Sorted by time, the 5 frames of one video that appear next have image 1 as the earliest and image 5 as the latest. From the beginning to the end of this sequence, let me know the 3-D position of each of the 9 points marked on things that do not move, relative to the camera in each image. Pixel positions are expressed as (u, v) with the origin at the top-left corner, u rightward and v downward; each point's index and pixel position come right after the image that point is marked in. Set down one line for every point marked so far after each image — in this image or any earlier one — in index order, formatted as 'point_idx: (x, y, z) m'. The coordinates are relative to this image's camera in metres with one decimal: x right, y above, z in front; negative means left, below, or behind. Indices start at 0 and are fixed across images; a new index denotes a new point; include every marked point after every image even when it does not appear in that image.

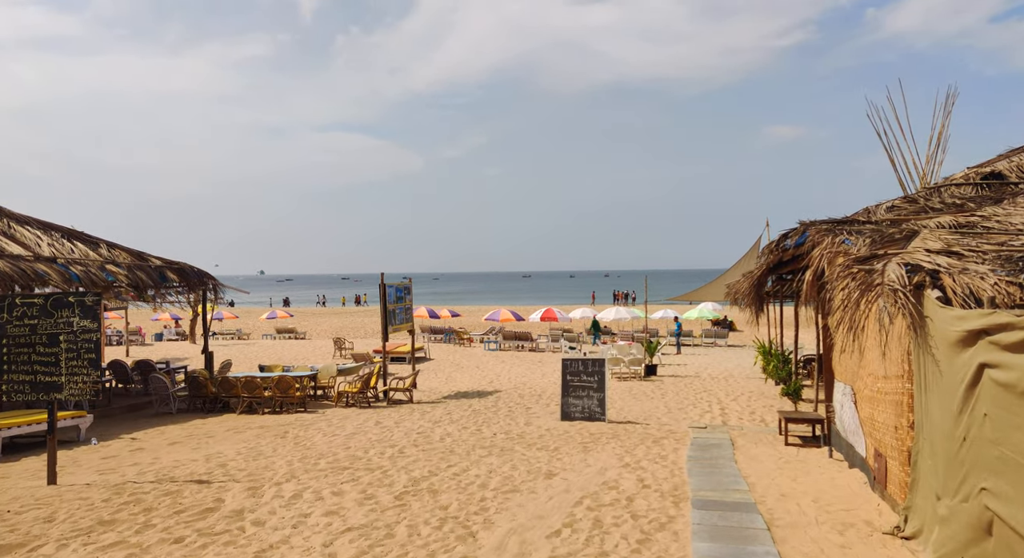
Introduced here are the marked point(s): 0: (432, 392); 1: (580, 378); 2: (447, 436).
0: (-1.7, -2.4, +17.3) m
1: (+1.1, -1.5, +12.3) m
2: (-0.9, -2.1, +10.6) m
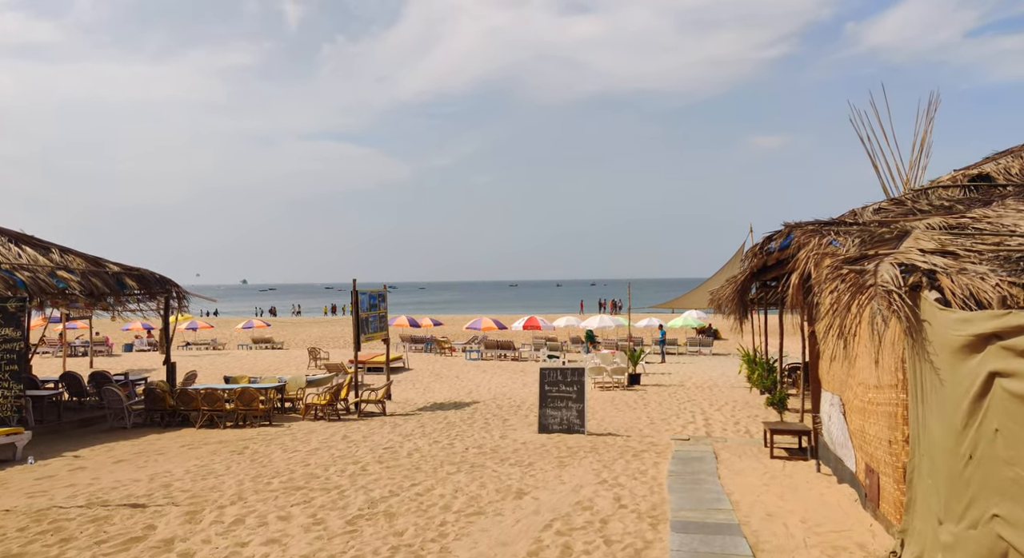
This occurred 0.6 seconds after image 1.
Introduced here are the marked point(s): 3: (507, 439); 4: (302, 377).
0: (-2.2, -2.6, +16.7) m
1: (+0.7, -1.6, +11.7) m
2: (-1.2, -2.2, +10.0) m
3: (-0.1, -2.2, +11.0) m
4: (-3.9, -1.8, +15.0) m
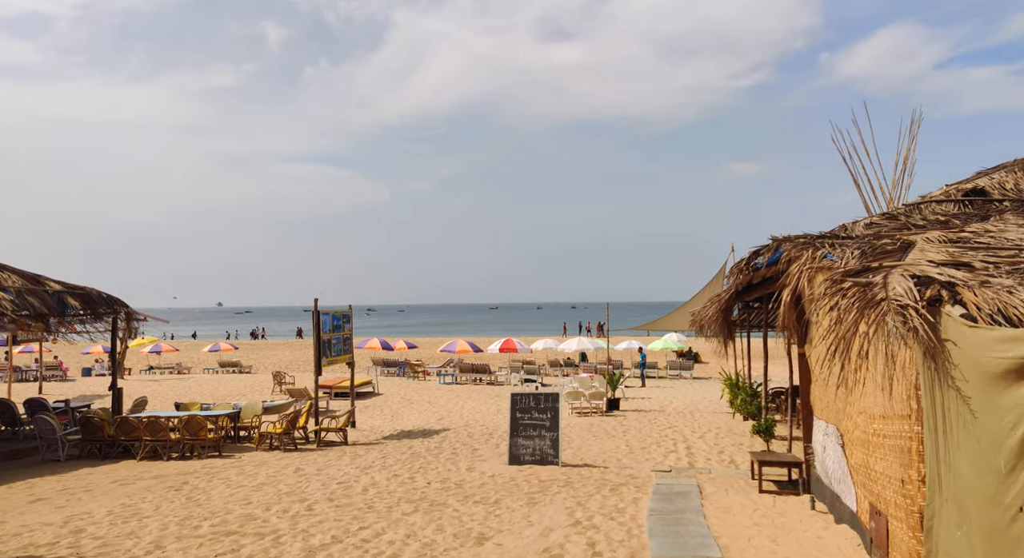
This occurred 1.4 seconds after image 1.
0: (-2.7, -3.0, +15.7) m
1: (+0.3, -1.8, +10.9) m
2: (-1.6, -2.4, +9.1) m
3: (-0.5, -2.4, +10.1) m
4: (-4.4, -2.2, +14.0) m
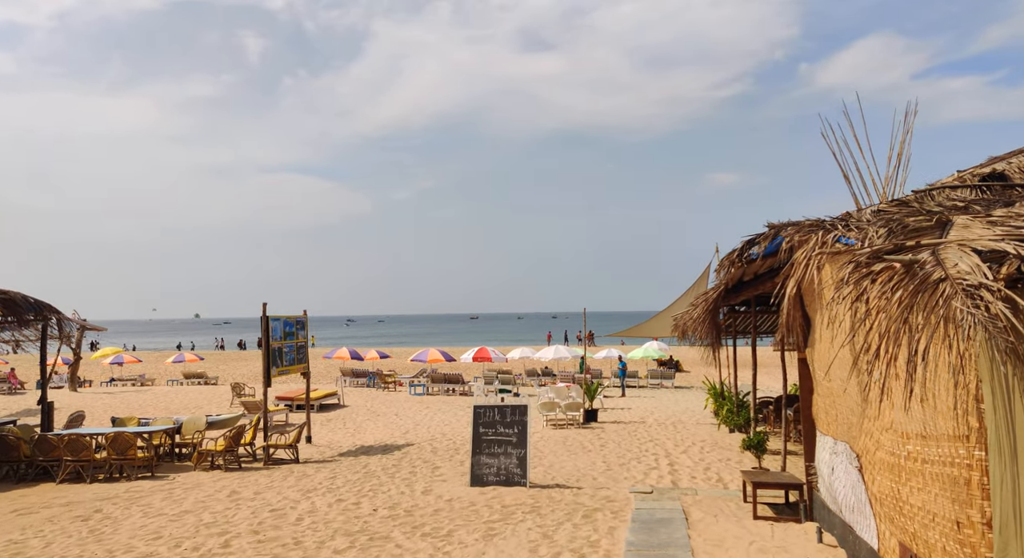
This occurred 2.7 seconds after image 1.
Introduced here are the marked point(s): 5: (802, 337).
0: (-3.3, -3.0, +14.5) m
1: (-0.2, -1.8, +9.7) m
2: (-2.0, -2.3, +7.9) m
3: (-0.9, -2.4, +8.9) m
4: (-4.9, -2.2, +12.8) m
5: (+2.4, -0.5, +6.8) m
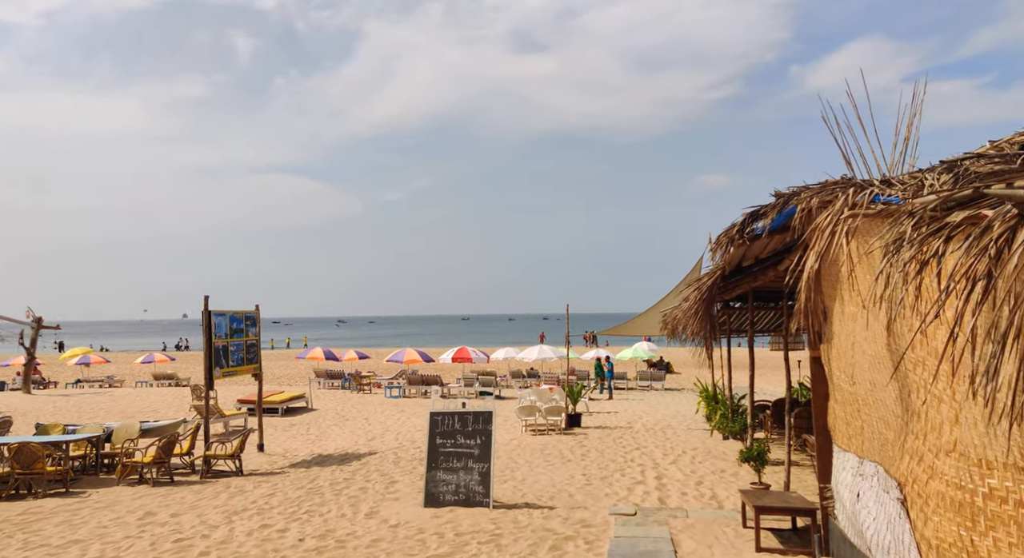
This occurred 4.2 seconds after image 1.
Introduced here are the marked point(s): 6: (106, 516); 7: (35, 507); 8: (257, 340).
0: (-3.7, -2.9, +13.1) m
1: (-0.6, -1.7, +8.4) m
2: (-2.4, -2.2, +6.5) m
3: (-1.3, -2.3, +7.6) m
4: (-5.4, -2.1, +11.4) m
5: (+2.1, -0.3, +5.5) m
6: (-4.1, -2.4, +8.2) m
7: (-5.1, -2.4, +8.7) m
8: (-4.2, -1.0, +13.4) m
